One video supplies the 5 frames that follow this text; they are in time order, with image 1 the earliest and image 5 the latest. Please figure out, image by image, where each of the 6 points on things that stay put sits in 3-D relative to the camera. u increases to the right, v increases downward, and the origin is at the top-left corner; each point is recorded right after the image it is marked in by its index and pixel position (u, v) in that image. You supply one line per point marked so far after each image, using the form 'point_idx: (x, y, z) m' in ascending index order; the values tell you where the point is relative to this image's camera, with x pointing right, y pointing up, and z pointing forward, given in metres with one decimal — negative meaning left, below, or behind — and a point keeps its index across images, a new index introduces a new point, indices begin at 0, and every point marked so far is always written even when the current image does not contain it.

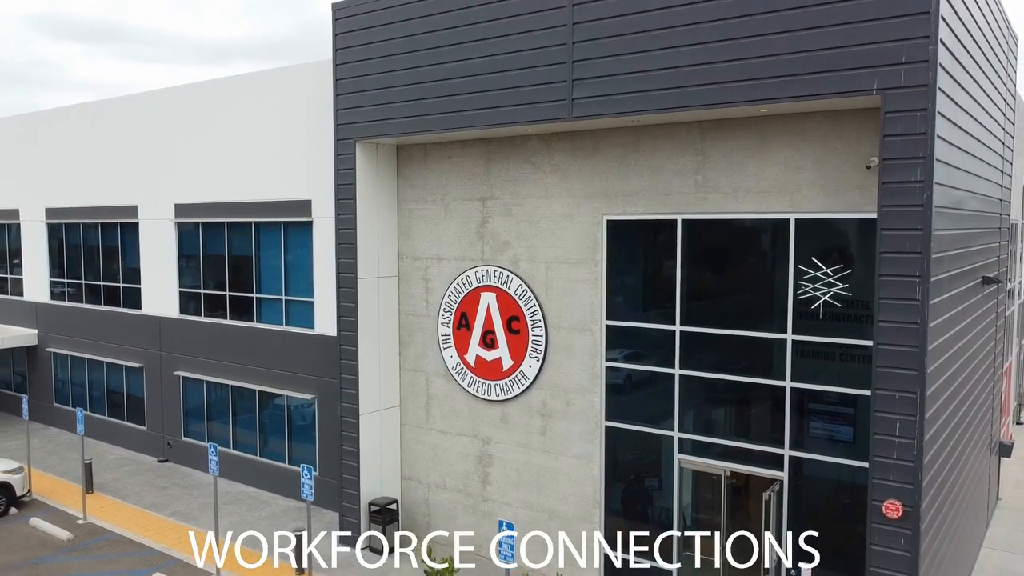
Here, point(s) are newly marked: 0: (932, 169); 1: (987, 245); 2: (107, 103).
0: (+4.2, +1.2, +7.7) m
1: (+7.4, +0.7, +11.7) m
2: (-9.5, +4.4, +17.9) m
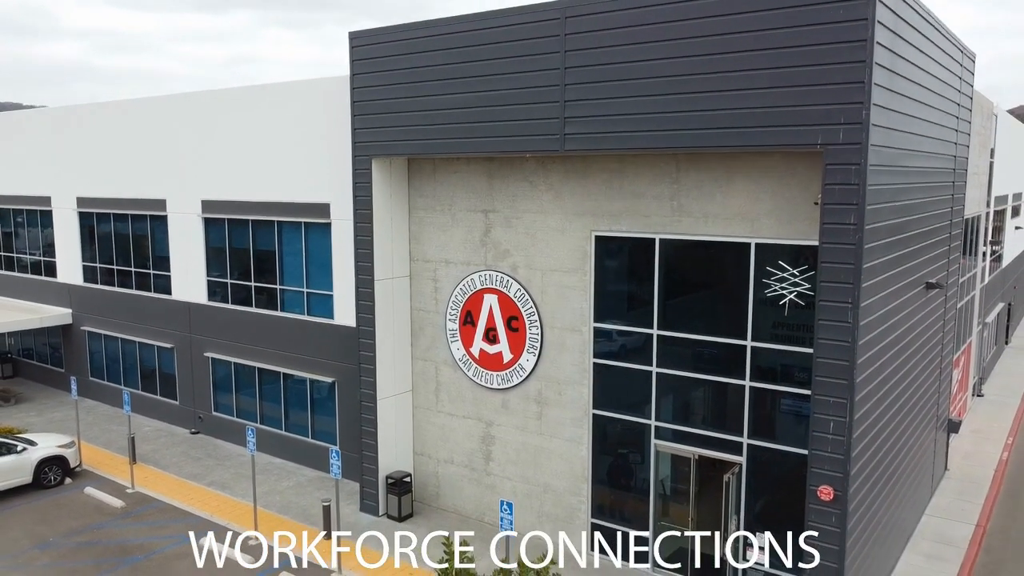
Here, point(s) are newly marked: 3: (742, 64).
0: (+4.2, +0.9, +9.1) m
1: (+7.4, +0.7, +13.2) m
2: (-9.5, +4.7, +19.1) m
3: (+2.9, +2.9, +9.6) m
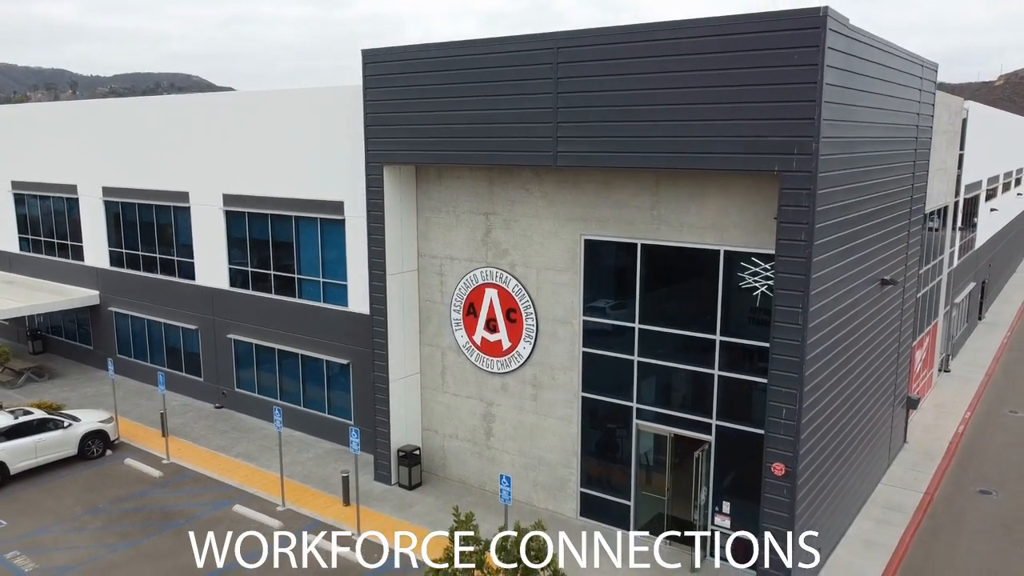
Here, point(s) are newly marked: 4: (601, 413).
0: (+4.2, +0.8, +10.5) m
1: (+7.4, +0.7, +14.6) m
2: (-9.6, +5.1, +20.3) m
3: (+2.9, +2.8, +11.0) m
4: (+1.7, -2.3, +14.0) m
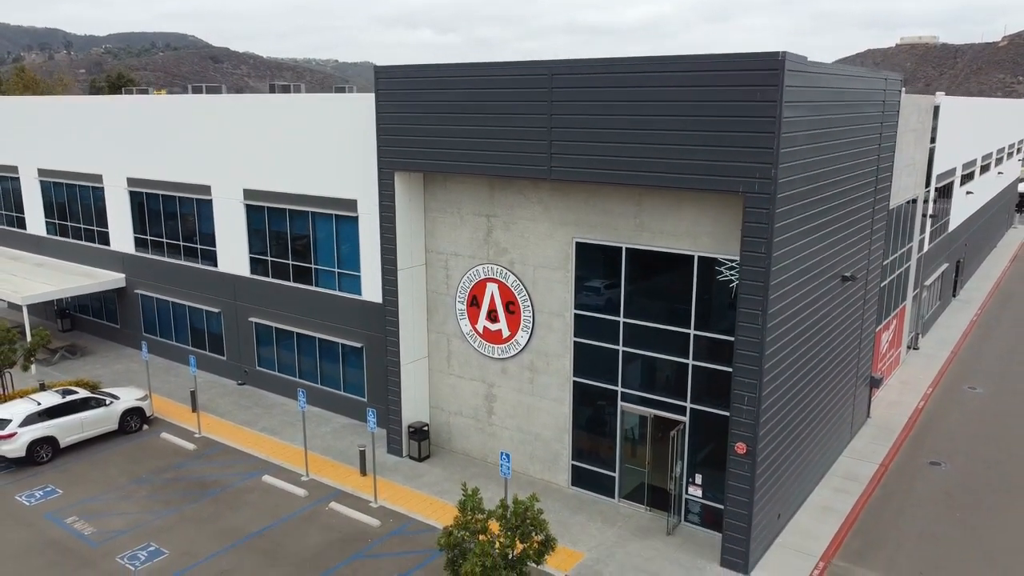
0: (+4.2, +0.7, +12.1) m
1: (+7.4, +0.9, +16.2) m
2: (-9.6, +5.5, +21.7) m
3: (+2.9, +2.7, +12.4) m
4: (+1.7, -2.3, +15.8) m
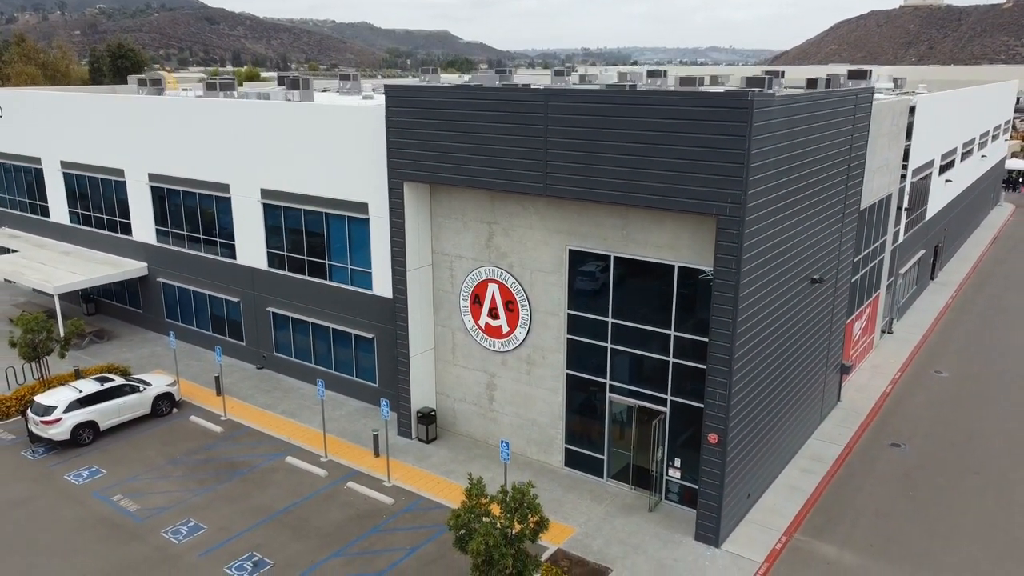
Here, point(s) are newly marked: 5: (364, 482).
0: (+4.2, +0.4, +13.7) m
1: (+7.3, +0.8, +17.7) m
2: (-9.6, +5.7, +23.0) m
3: (+2.9, +2.5, +13.9) m
4: (+1.6, -2.3, +17.5) m
5: (-3.5, -4.6, +17.8) m
